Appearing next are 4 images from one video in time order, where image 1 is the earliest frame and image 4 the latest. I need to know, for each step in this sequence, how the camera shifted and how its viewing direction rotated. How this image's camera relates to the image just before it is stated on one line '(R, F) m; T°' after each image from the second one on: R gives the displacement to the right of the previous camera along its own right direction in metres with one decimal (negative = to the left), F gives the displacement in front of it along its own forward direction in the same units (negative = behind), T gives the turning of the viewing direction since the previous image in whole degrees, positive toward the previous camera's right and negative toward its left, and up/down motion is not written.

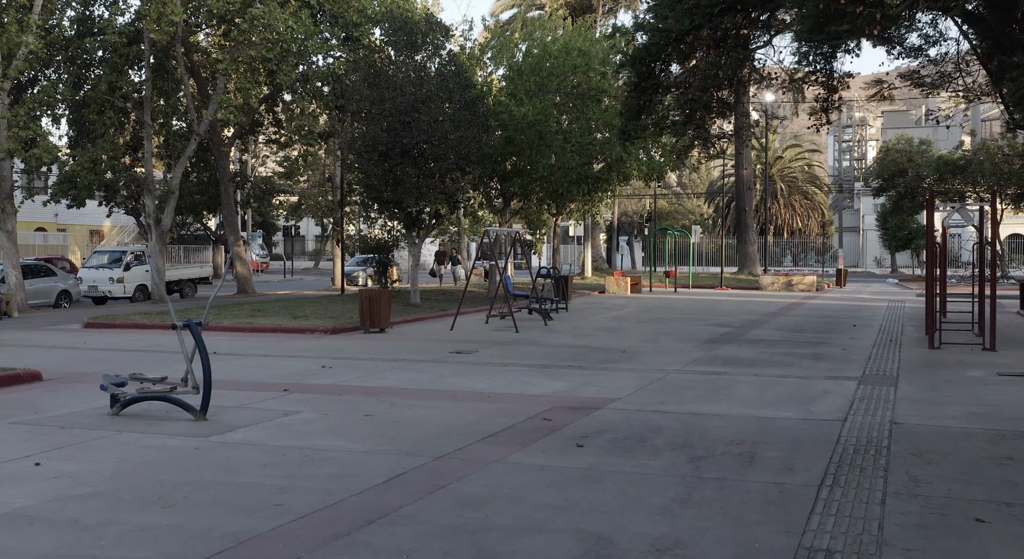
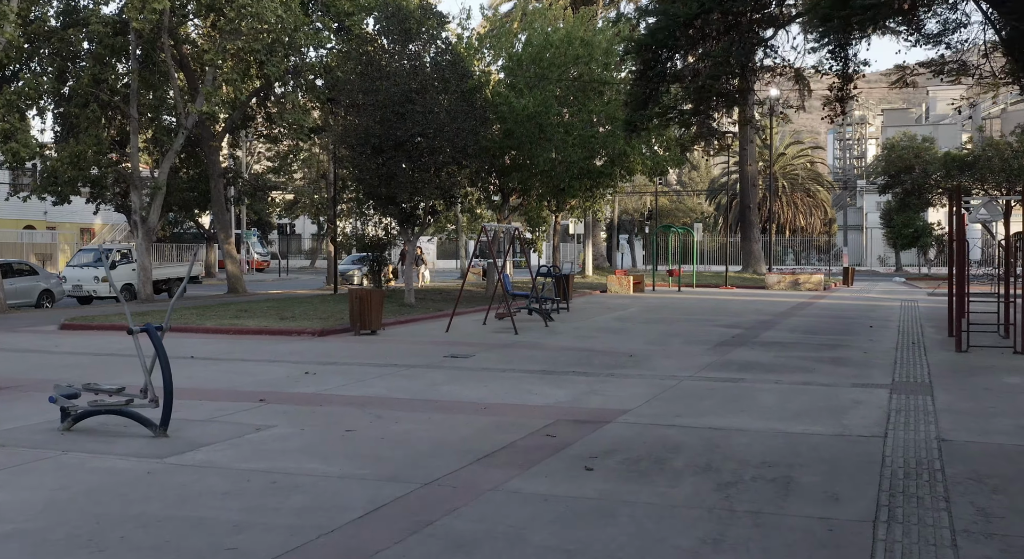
(0.0, +1.1) m; 0°
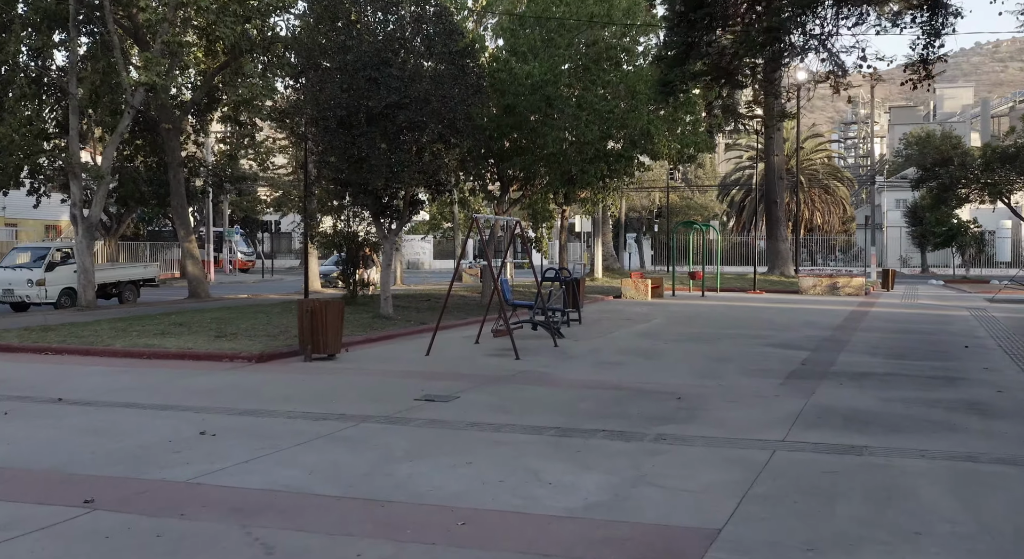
(0.0, +4.4) m; 0°
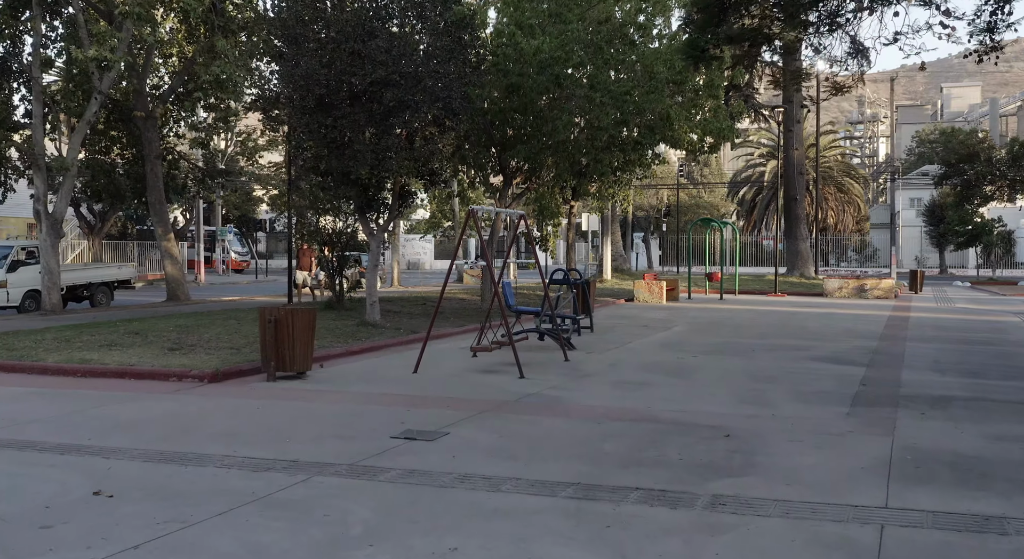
(0.0, +2.3) m; 0°
